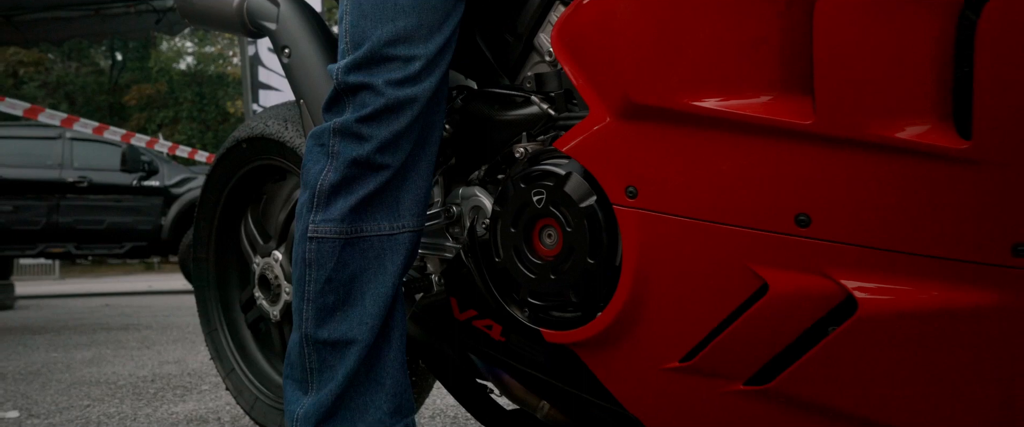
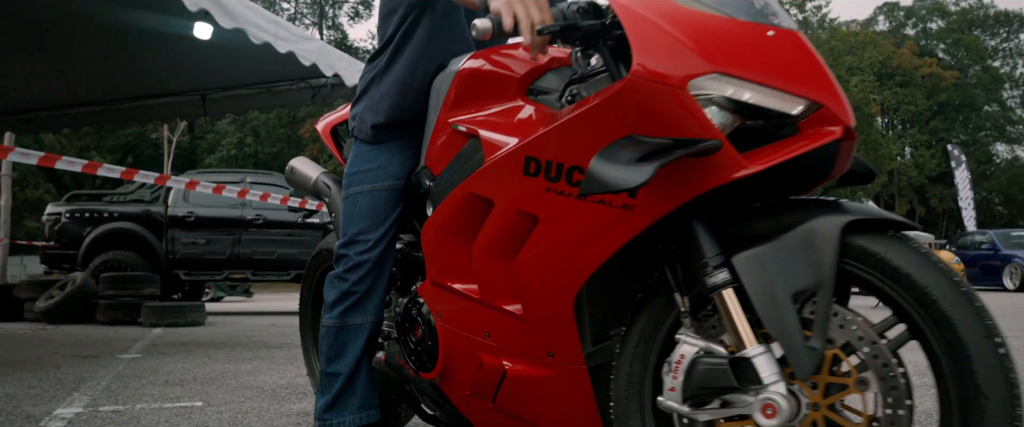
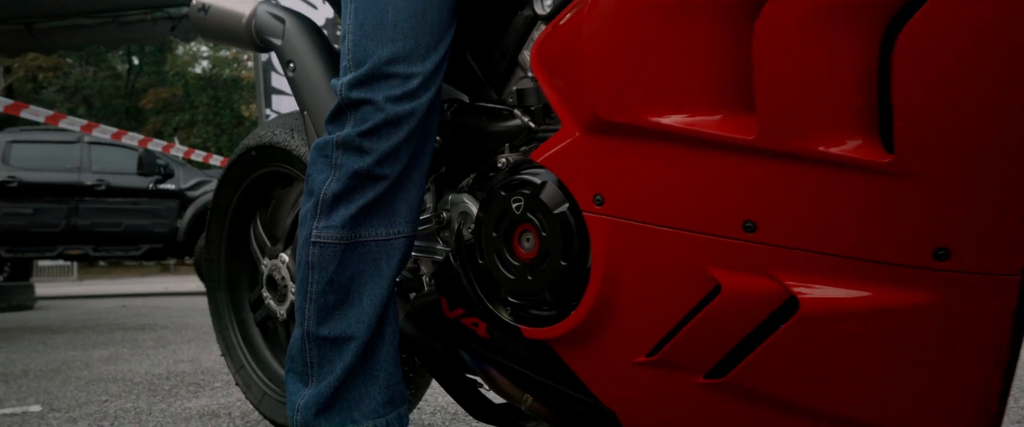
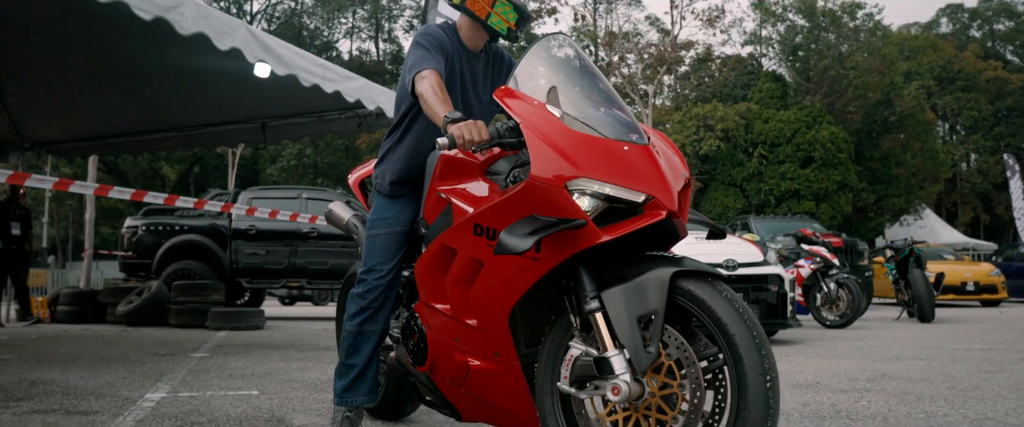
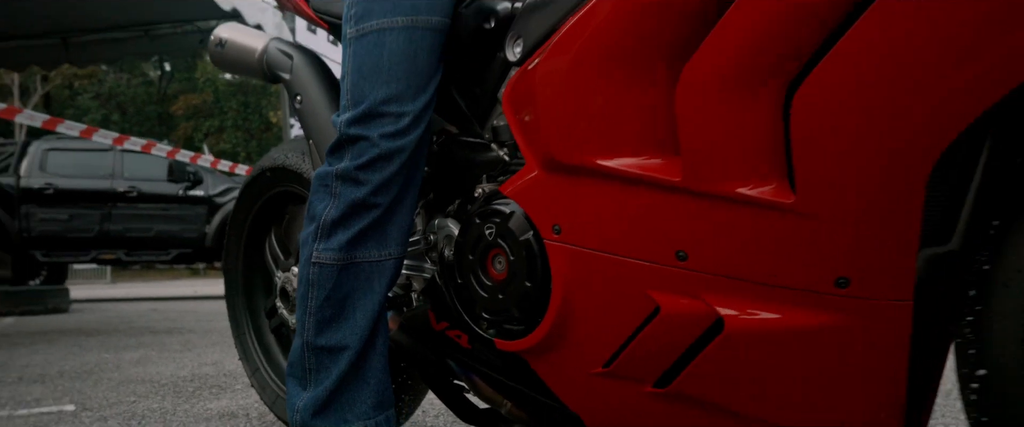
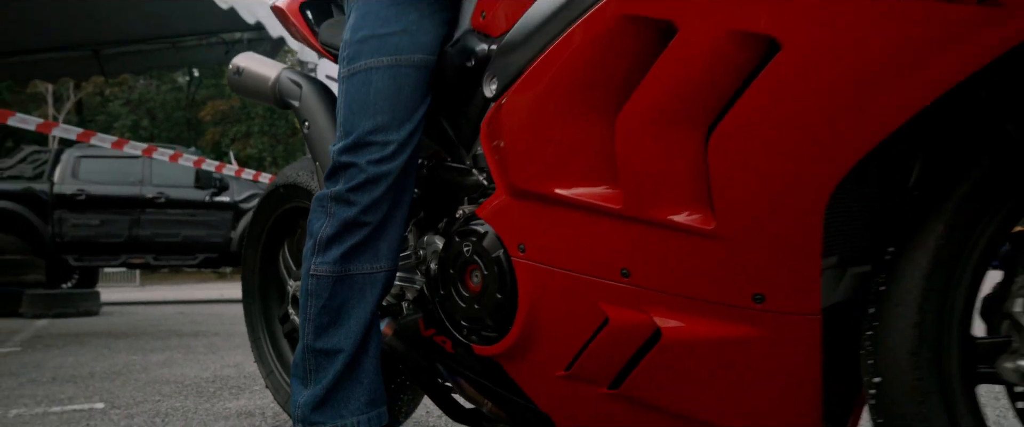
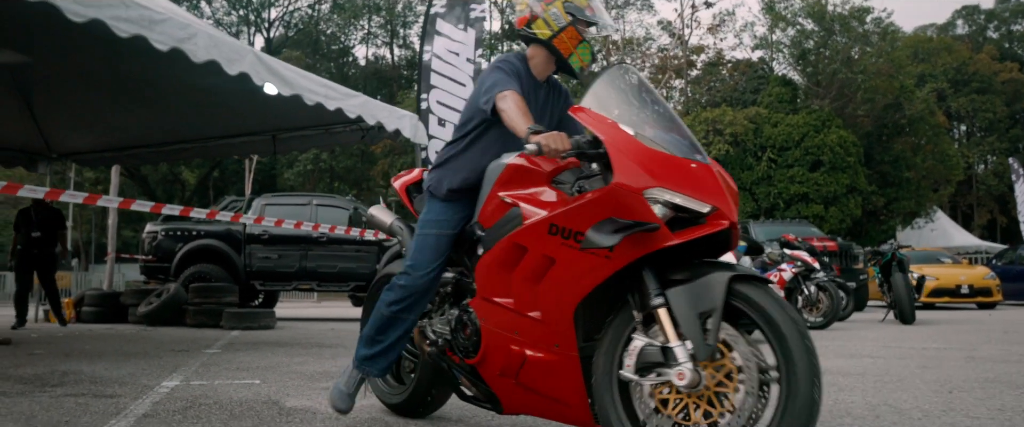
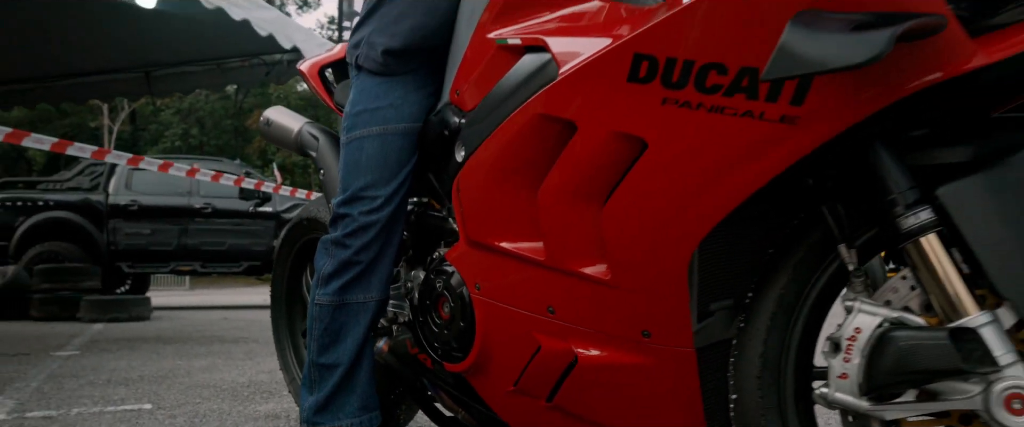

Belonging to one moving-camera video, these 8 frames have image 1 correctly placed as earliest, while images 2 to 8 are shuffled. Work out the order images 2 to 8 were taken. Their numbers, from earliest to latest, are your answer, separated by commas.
3, 5, 6, 8, 2, 4, 7
